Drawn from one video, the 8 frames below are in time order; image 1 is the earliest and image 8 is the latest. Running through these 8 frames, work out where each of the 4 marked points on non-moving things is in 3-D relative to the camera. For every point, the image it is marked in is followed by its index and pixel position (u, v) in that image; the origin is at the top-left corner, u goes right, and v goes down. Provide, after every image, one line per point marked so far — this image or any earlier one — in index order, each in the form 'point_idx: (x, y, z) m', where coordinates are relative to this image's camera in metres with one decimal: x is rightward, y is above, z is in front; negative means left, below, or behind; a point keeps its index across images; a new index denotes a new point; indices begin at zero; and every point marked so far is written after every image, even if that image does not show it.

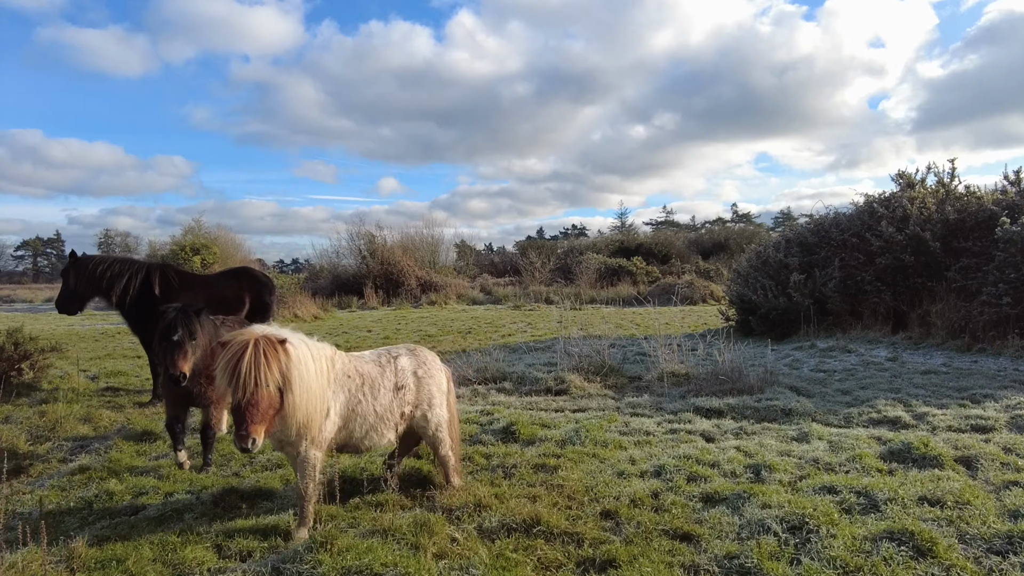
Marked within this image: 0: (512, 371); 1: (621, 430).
0: (0.0, -1.1, +8.1) m
1: (+0.9, -1.2, +5.1) m
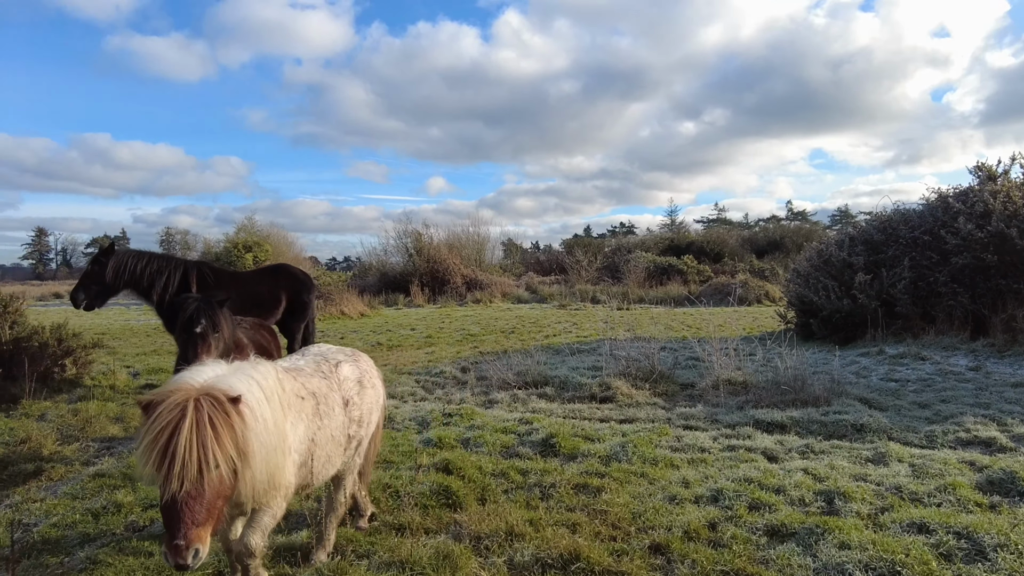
0: (+0.5, -1.1, +7.7) m
1: (+1.2, -1.2, +4.7) m
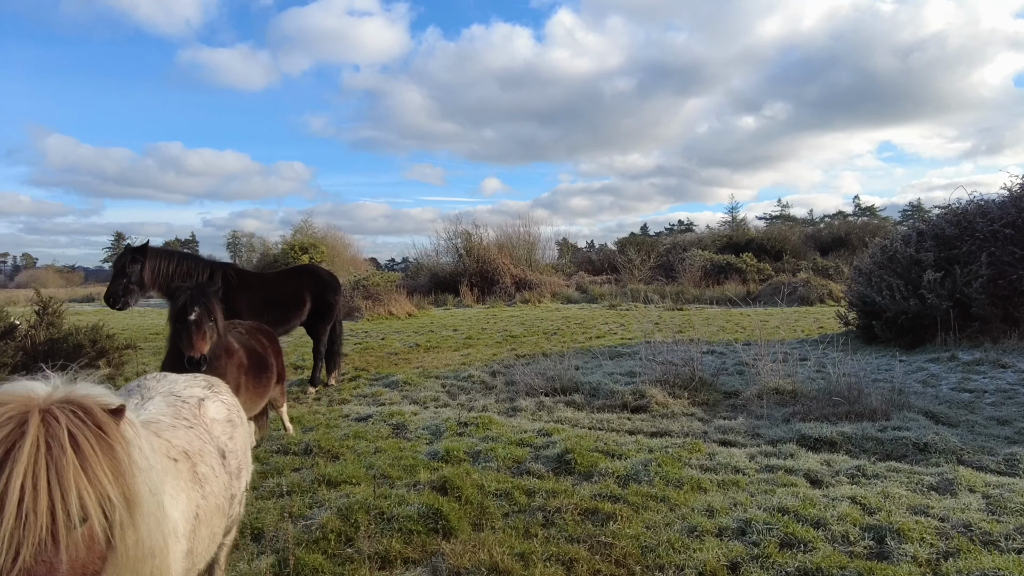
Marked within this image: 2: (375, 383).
0: (+0.9, -1.1, +7.3) m
1: (+1.3, -1.2, +4.2) m
2: (-1.7, -1.2, +7.8) m
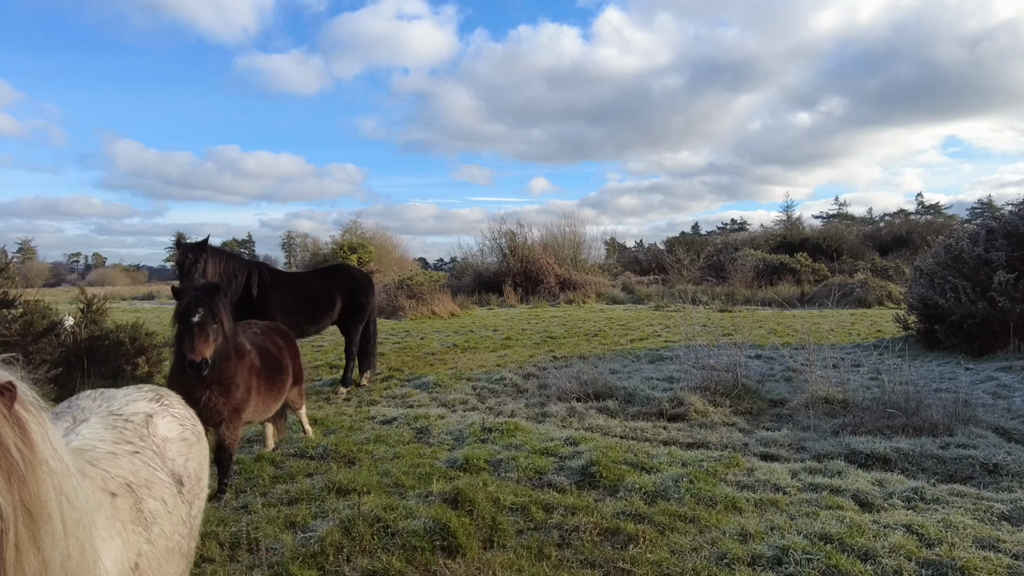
0: (+1.2, -1.1, +7.0) m
1: (+1.4, -1.2, +3.9) m
2: (-1.3, -1.2, +7.7) m
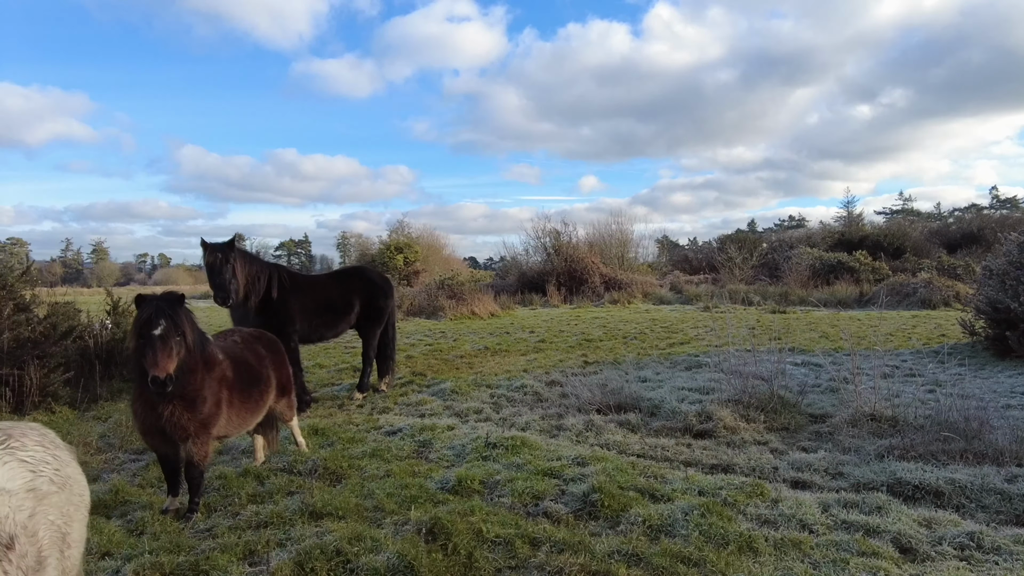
0: (+1.4, -1.1, +6.5) m
1: (+1.3, -1.2, +3.4) m
2: (-1.0, -1.2, +7.4) m
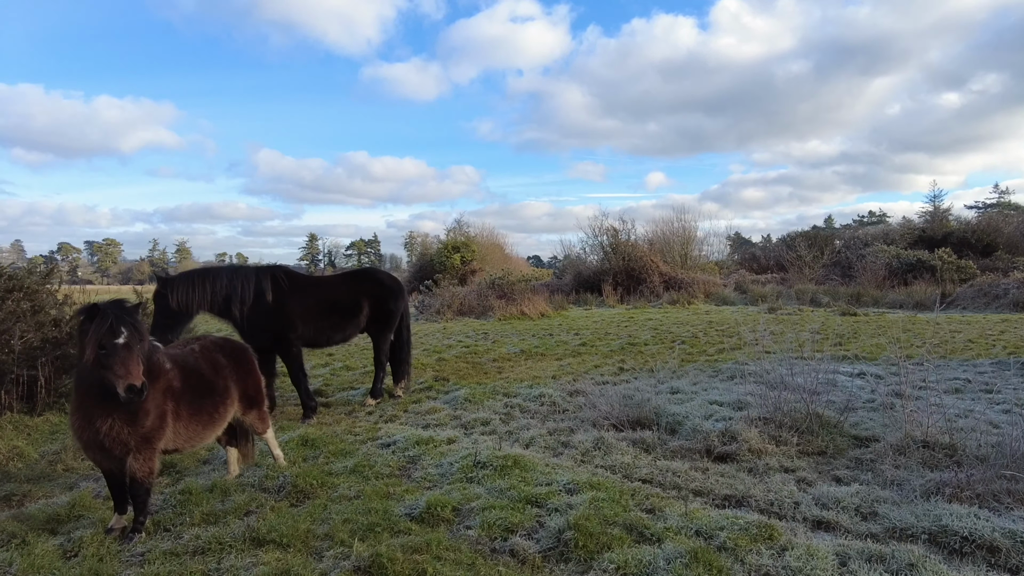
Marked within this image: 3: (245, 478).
0: (+1.5, -1.1, +5.9) m
1: (+1.1, -1.2, +2.8) m
2: (-0.8, -1.2, +7.1) m
3: (-1.7, -1.2, +4.1) m
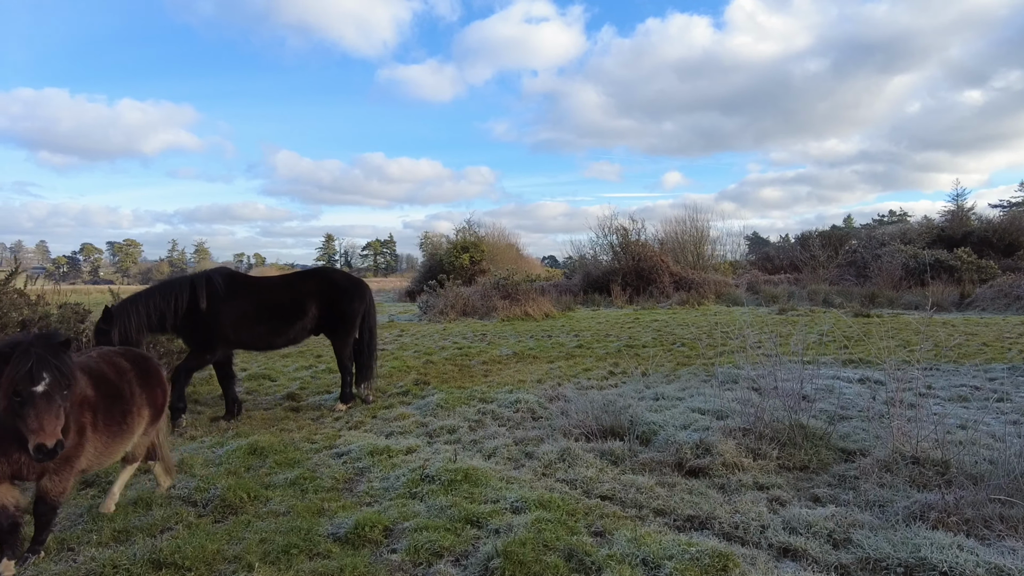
0: (+1.2, -1.1, +5.6) m
1: (+0.8, -1.2, +2.5) m
2: (-1.1, -1.2, +6.8) m
3: (-2.1, -1.2, +3.9) m
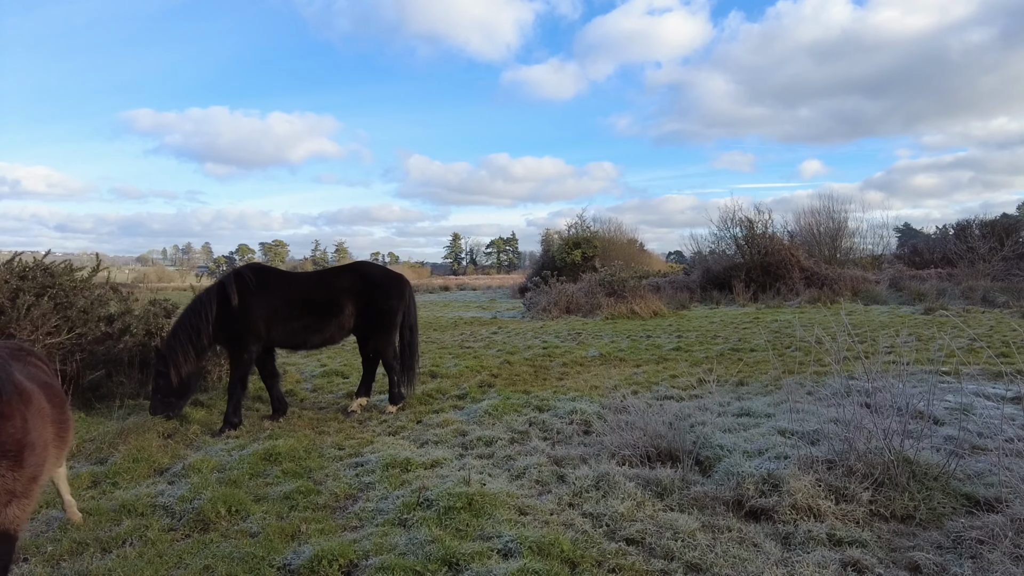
0: (+1.6, -1.1, +4.7) m
1: (+0.5, -1.2, +1.8) m
2: (-0.5, -1.2, +6.3) m
3: (-2.0, -1.2, +3.6) m
